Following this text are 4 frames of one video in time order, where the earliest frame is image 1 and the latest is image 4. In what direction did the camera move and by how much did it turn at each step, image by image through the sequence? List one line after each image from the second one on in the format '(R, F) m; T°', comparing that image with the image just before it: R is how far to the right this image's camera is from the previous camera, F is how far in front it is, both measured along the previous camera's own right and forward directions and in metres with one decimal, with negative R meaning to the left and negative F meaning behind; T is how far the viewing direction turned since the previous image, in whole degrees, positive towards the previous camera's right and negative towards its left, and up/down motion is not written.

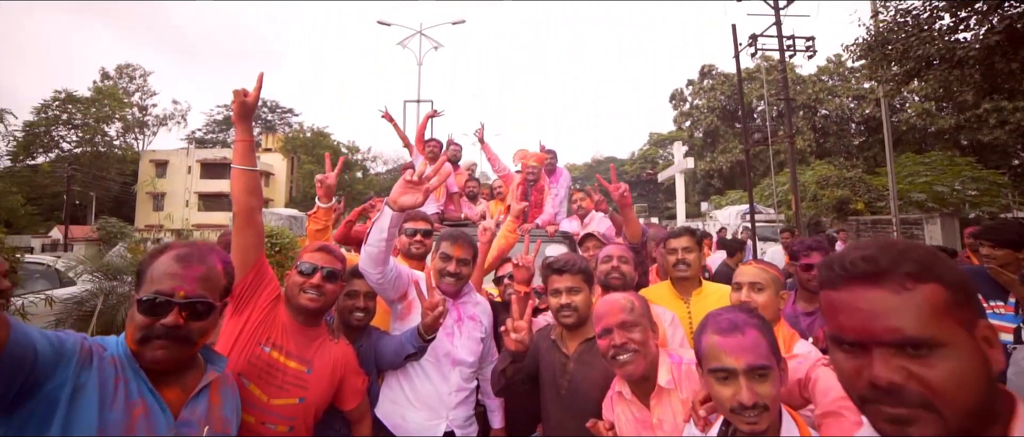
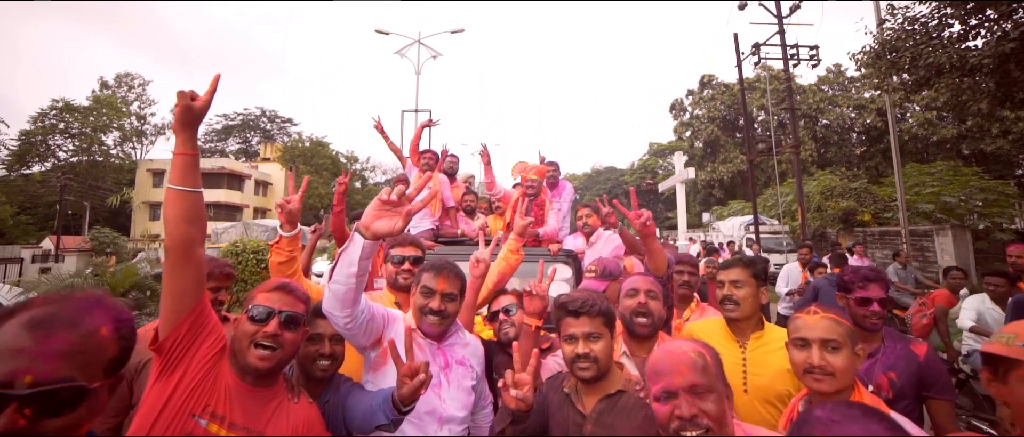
(0.0, +0.3) m; 0°
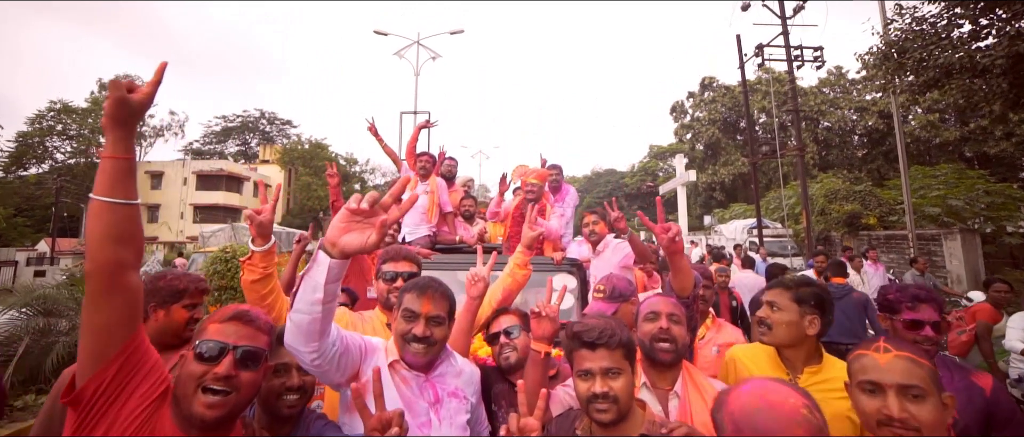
(0.0, +0.2) m; 0°
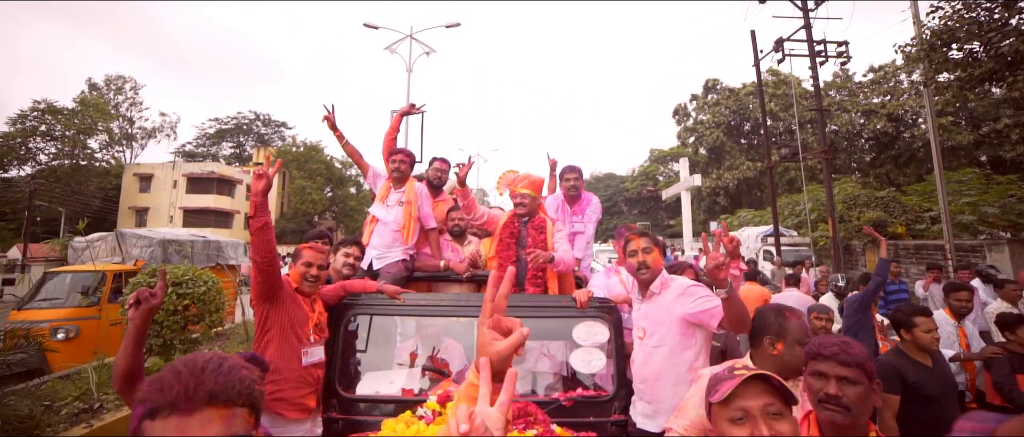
(0.0, +1.1) m; 0°
